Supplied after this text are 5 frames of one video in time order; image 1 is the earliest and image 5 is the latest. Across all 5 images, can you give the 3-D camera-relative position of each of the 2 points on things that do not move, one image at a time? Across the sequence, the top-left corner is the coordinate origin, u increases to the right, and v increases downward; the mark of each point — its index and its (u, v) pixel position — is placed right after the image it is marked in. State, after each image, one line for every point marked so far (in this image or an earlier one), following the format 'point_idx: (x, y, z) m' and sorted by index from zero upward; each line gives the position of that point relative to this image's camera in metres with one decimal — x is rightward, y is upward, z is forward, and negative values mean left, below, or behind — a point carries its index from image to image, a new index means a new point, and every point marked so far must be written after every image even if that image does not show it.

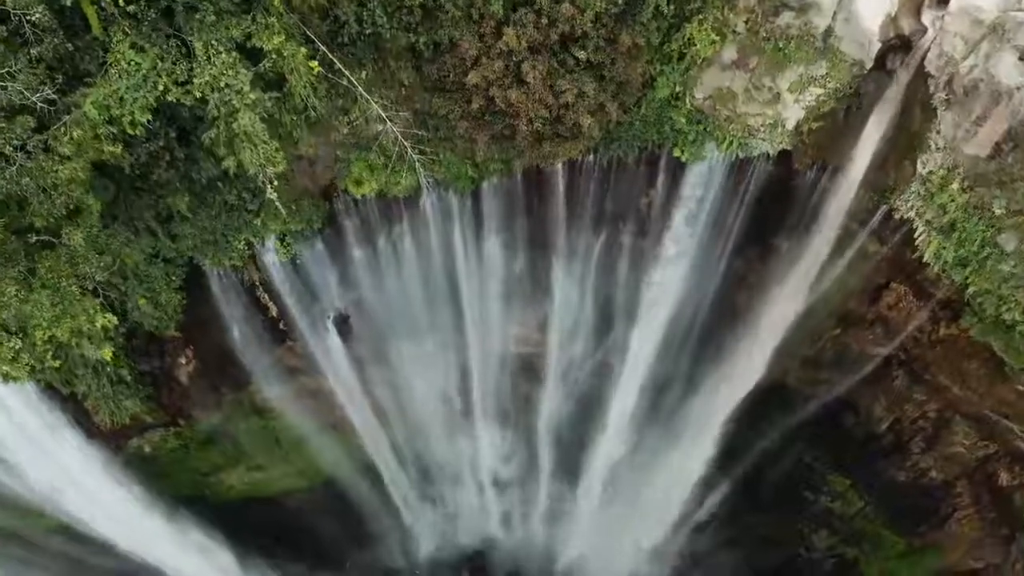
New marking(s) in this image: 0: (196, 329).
0: (-3.4, -0.4, +8.3) m
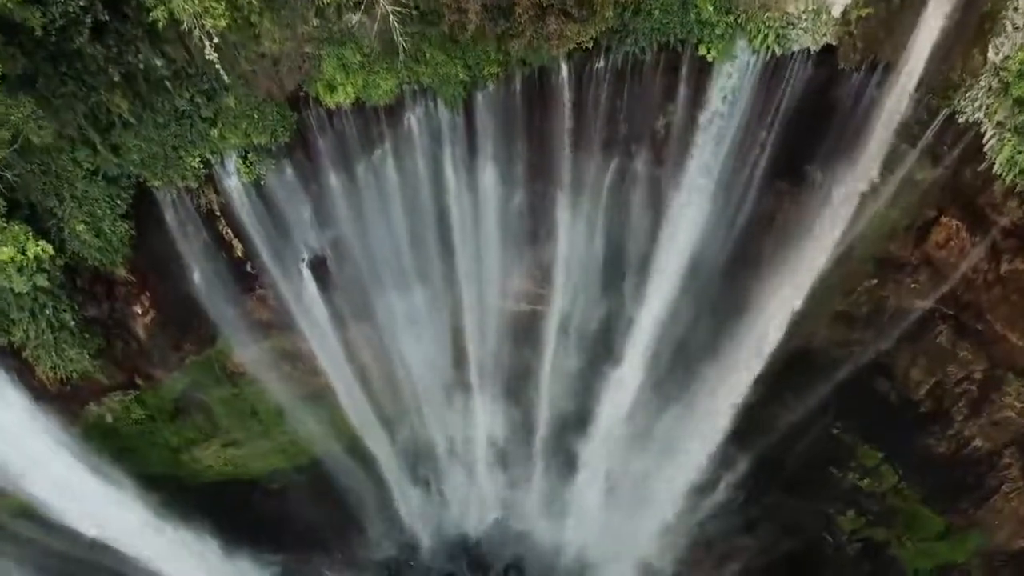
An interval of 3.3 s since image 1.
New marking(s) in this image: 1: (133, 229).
0: (-3.4, +0.2, +7.3) m
1: (-3.5, +0.5, +7.2) m
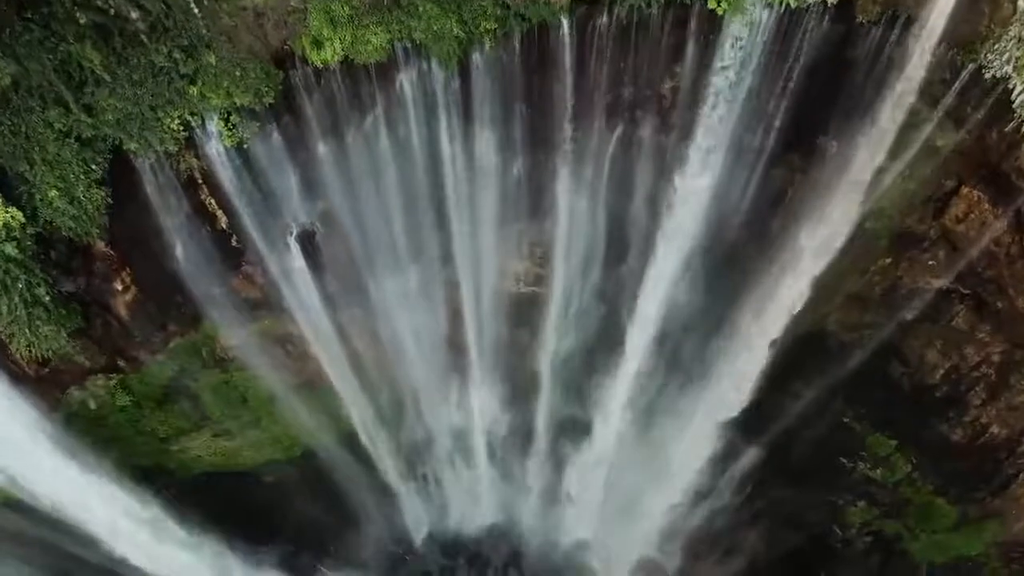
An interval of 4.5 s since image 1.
0: (-3.5, +0.4, +7.0) m
1: (-3.5, +0.8, +6.8) m
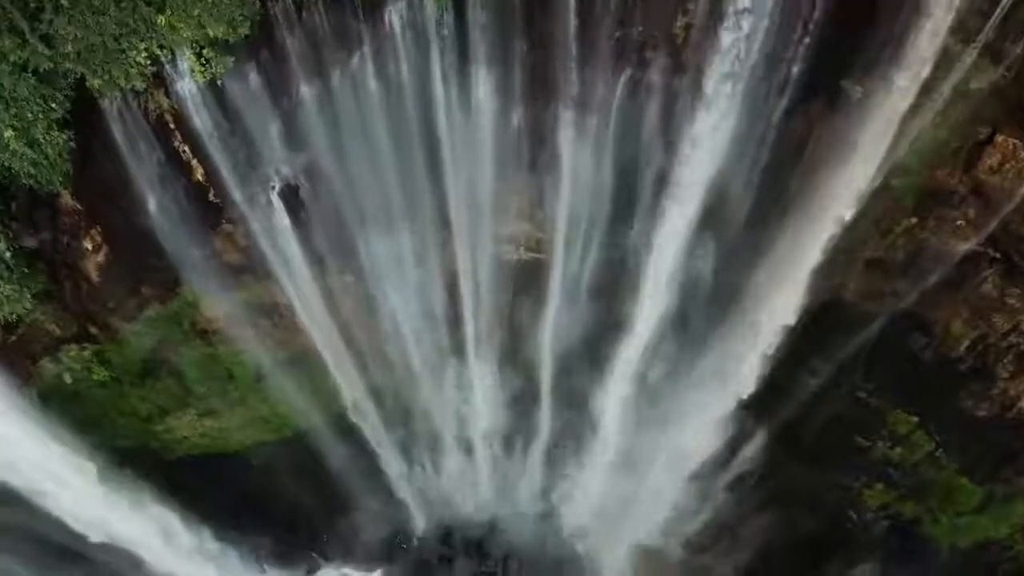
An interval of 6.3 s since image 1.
0: (-3.5, +0.7, +6.5) m
1: (-3.5, +1.1, +6.4) m
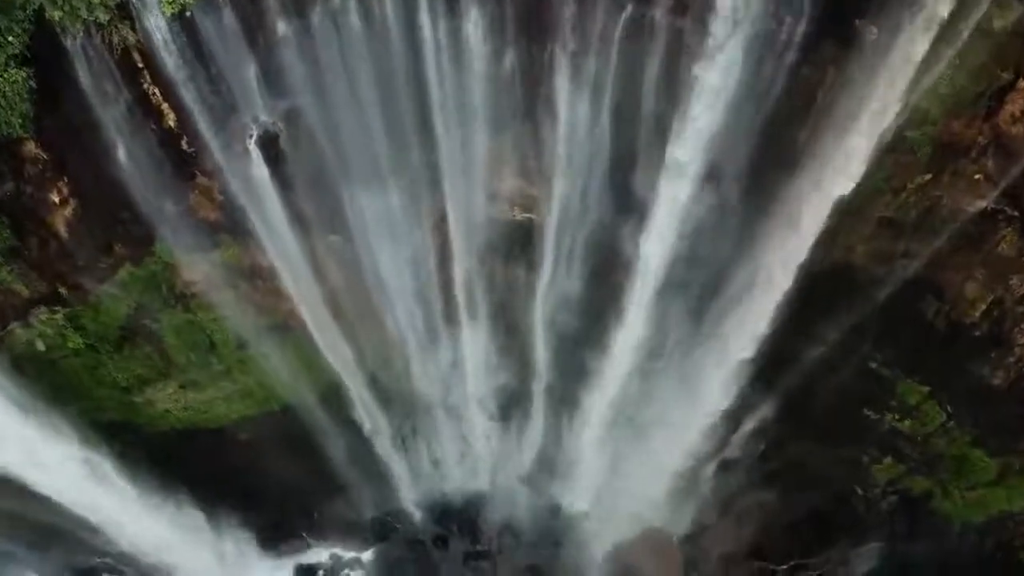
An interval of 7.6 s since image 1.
0: (-3.5, +1.1, +6.2) m
1: (-3.6, +1.4, +6.0) m
